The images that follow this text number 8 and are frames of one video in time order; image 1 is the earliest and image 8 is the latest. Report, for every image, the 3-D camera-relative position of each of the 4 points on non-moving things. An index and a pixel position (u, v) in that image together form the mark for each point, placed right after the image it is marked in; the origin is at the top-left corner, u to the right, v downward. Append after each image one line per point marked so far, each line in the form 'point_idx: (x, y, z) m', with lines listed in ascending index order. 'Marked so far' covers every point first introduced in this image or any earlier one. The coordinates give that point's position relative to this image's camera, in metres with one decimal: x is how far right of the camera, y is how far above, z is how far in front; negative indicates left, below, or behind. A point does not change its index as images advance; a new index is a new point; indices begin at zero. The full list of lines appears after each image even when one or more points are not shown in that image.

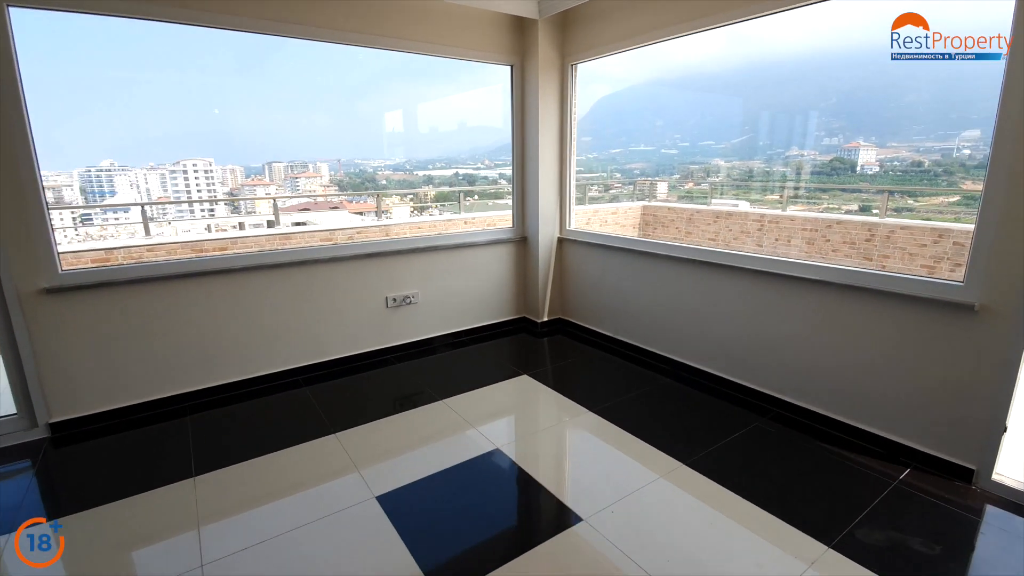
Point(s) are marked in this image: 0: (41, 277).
0: (-2.3, 0.0, +2.2) m
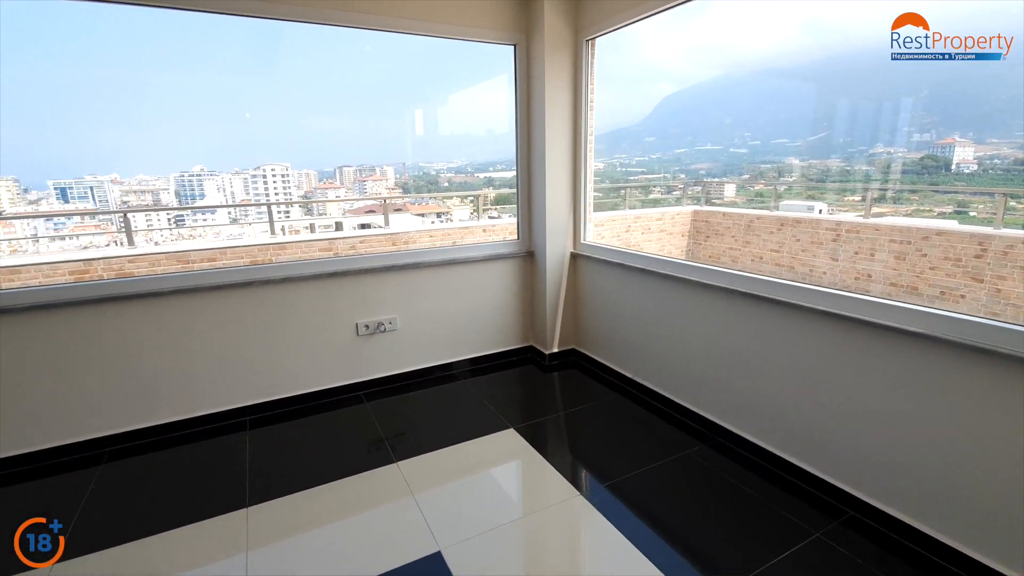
0: (-2.4, -0.1, +1.9) m
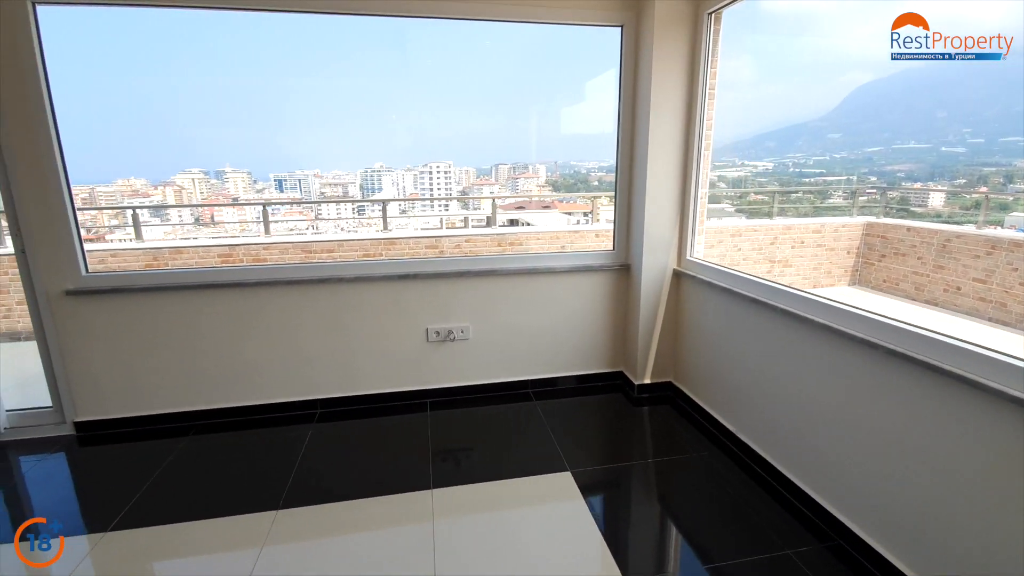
0: (-2.1, 0.0, +2.3) m
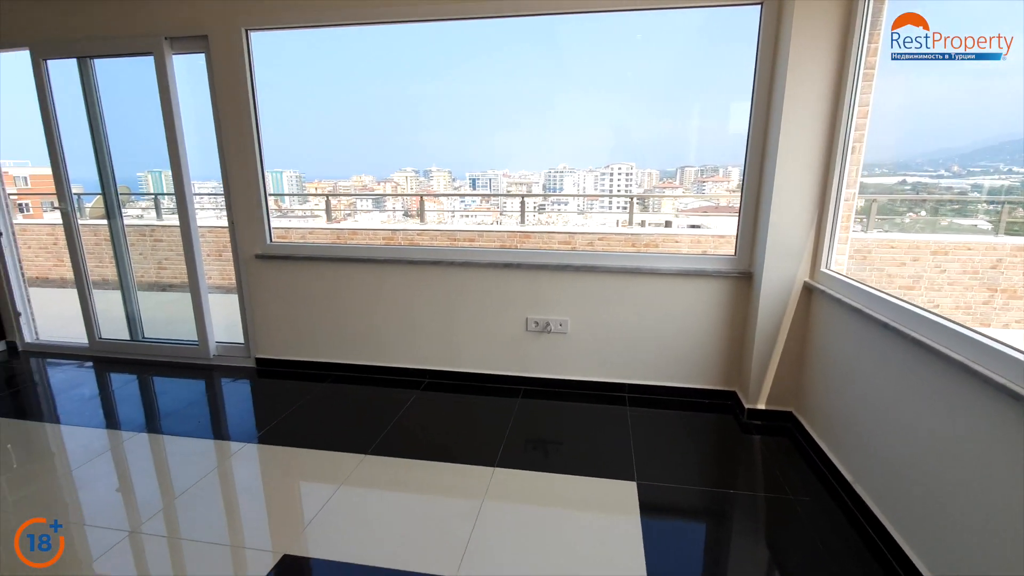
0: (-1.5, +0.3, +2.9) m
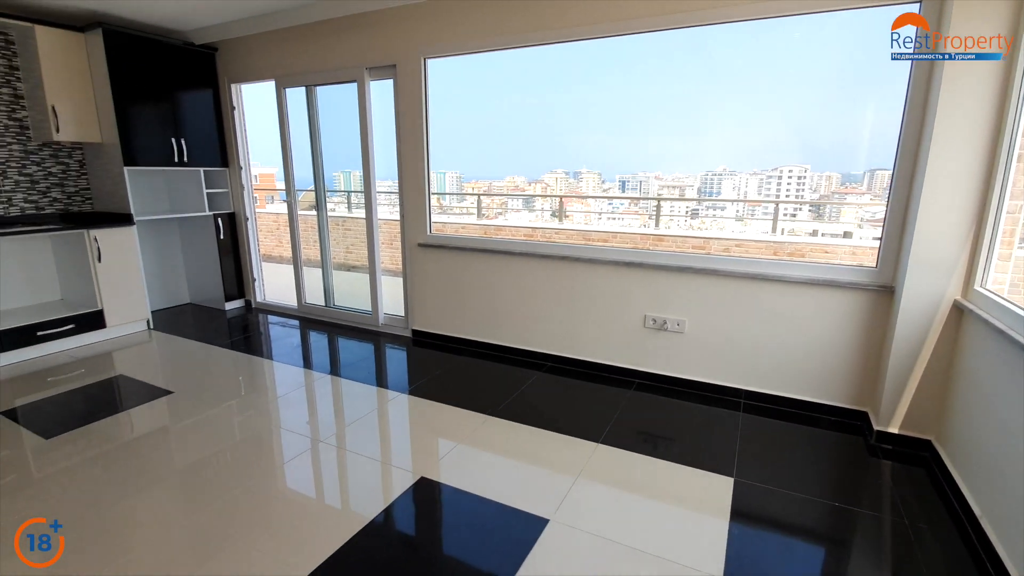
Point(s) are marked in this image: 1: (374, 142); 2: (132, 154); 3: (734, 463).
0: (-0.7, +0.4, +3.5) m
1: (-1.0, +1.1, +3.6) m
2: (-2.8, +1.0, +3.7) m
3: (+1.0, -0.8, +2.1) m
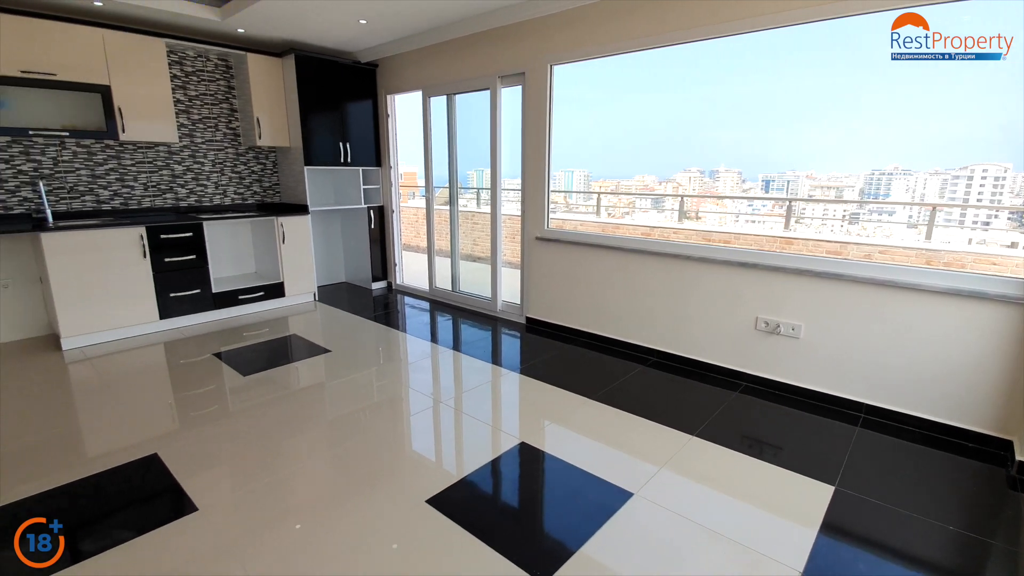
0: (+0.2, +0.5, +3.8) m
1: (-0.1, +1.2, +3.9) m
2: (-1.8, +1.2, +4.5) m
3: (+1.4, -0.8, +2.1) m
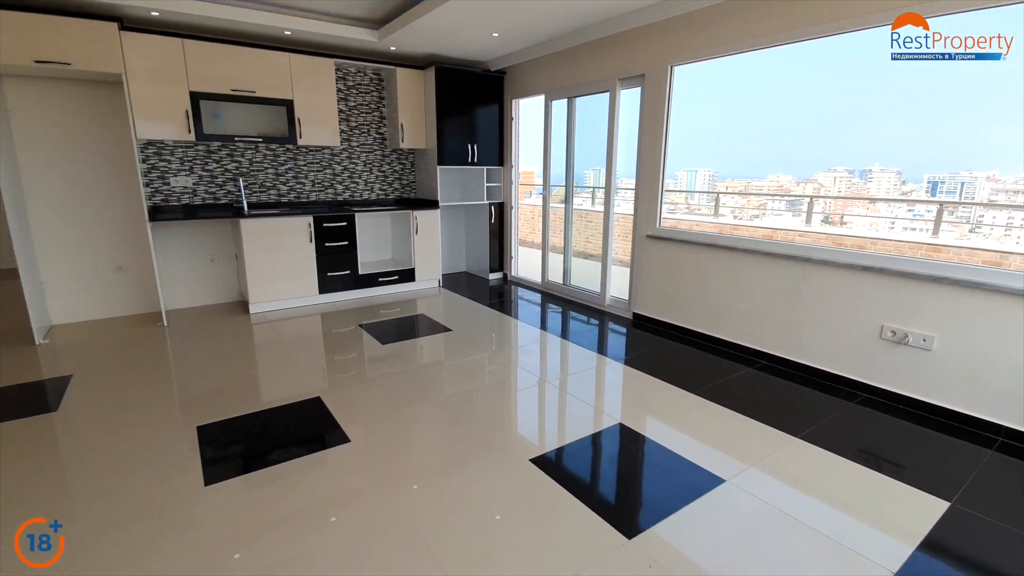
0: (+1.1, +0.5, +3.9) m
1: (+0.9, +1.2, +4.1) m
2: (-0.7, +1.3, +5.0) m
3: (+1.8, -0.8, +1.9) m
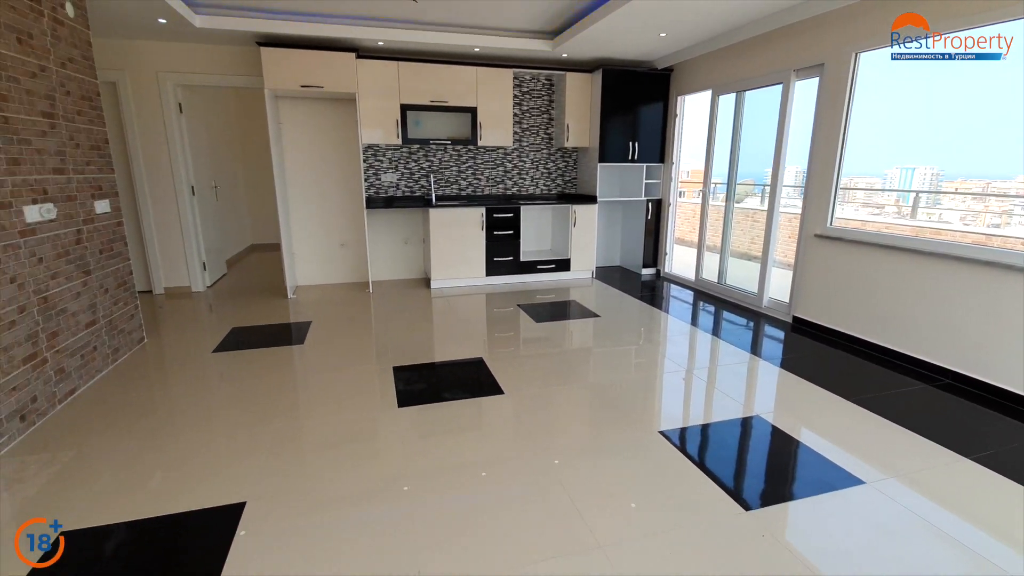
0: (+2.3, +0.4, +3.6) m
1: (+2.2, +1.2, +3.9) m
2: (+1.0, +1.4, +5.2) m
3: (+2.2, -0.9, +1.6) m
